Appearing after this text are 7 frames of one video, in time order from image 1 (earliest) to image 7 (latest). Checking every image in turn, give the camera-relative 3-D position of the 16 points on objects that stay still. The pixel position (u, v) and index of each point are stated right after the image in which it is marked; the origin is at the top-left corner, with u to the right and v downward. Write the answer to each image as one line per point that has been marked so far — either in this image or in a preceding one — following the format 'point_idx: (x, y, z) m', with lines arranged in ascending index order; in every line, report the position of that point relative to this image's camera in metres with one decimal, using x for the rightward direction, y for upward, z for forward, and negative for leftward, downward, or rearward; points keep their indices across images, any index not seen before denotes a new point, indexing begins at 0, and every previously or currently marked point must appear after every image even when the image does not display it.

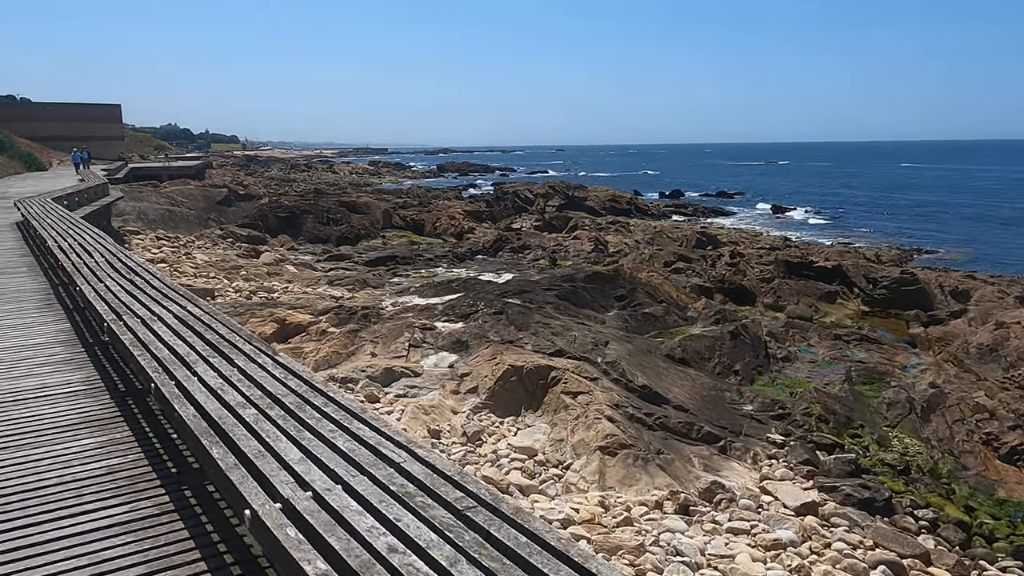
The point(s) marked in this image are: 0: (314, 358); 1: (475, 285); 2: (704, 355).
0: (-3.0, -1.1, +11.7) m
1: (-0.8, +0.1, +17.7) m
2: (+3.6, -1.3, +14.5) m
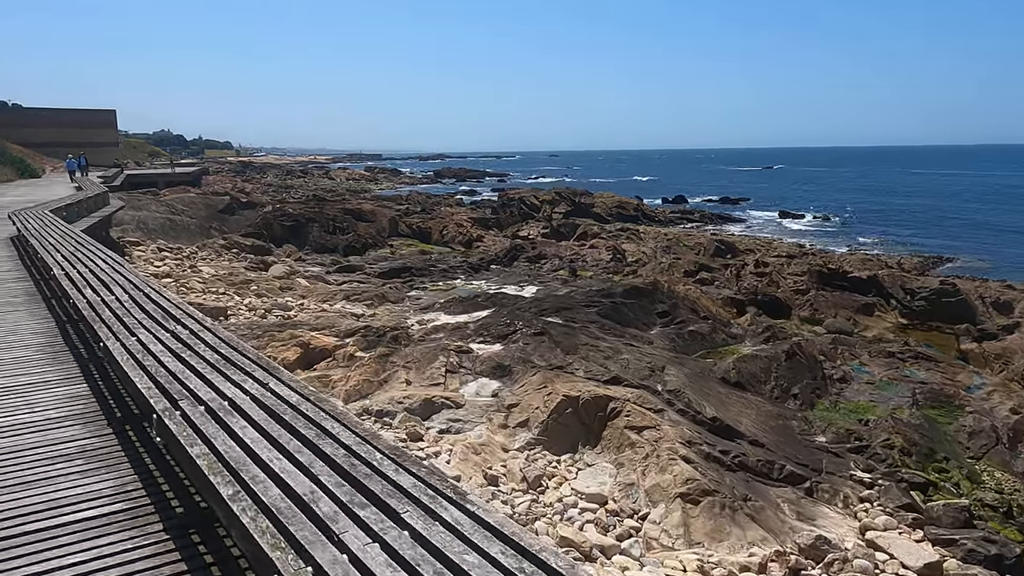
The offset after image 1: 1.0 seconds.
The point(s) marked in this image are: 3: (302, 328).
0: (-2.3, -1.3, +10.5) m
1: (-0.2, -0.3, +16.5) m
2: (+4.3, -1.6, +13.4) m
3: (-3.5, -0.7, +12.7) m
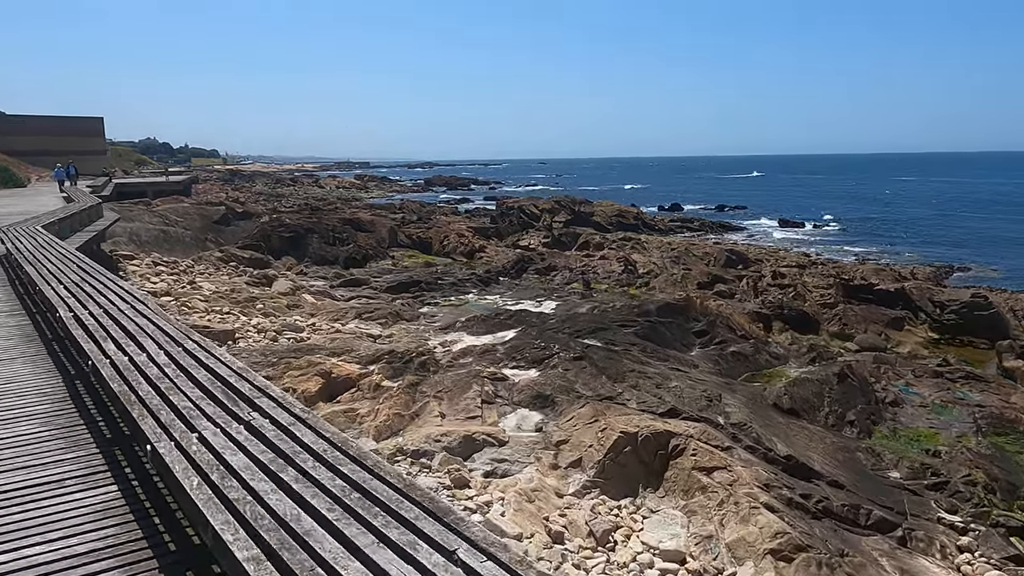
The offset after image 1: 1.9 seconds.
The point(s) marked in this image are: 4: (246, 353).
0: (-1.7, -1.6, +9.4) m
1: (+0.3, -0.6, +15.5) m
2: (+4.8, -1.9, +12.4) m
3: (-2.9, -1.0, +11.6) m
4: (-3.9, -0.9, +11.2) m
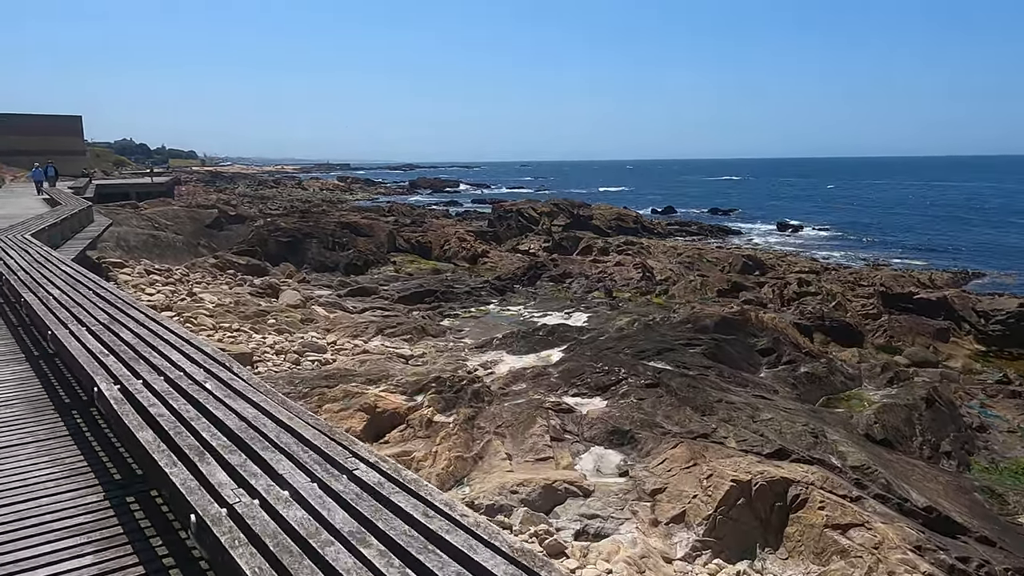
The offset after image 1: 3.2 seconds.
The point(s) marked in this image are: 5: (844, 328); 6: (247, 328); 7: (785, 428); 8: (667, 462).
0: (-0.8, -1.9, +7.9) m
1: (+1.1, -0.8, +14.0) m
2: (+5.6, -2.1, +11.1) m
3: (-2.1, -1.2, +10.1) m
4: (-3.0, -1.2, +9.6) m
5: (+8.1, -0.9, +18.8) m
6: (-4.4, -0.7, +12.8) m
7: (+3.2, -1.6, +9.0) m
8: (+1.6, -1.9, +8.3) m
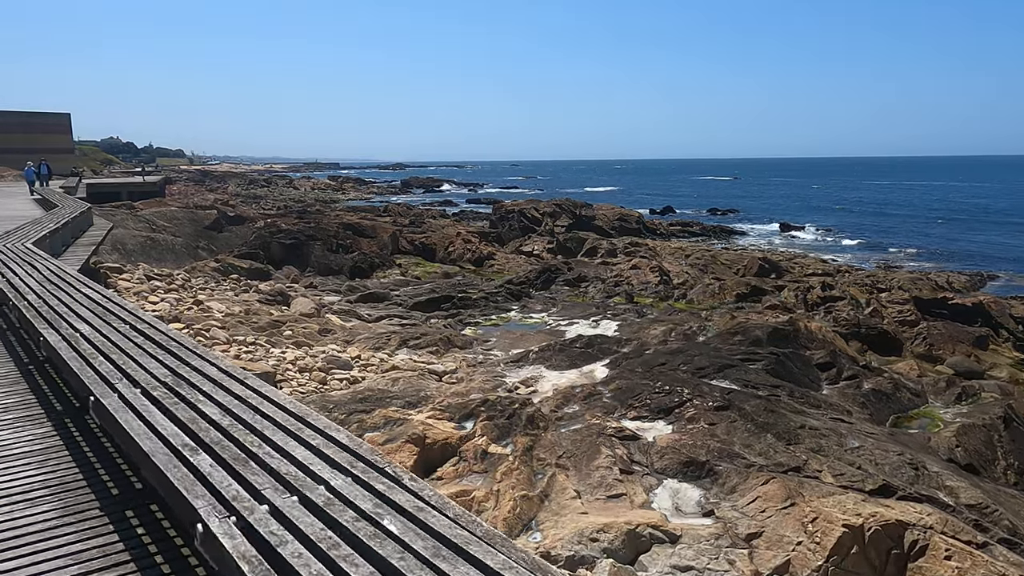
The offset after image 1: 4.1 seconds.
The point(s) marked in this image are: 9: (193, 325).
0: (-0.1, -2.0, +6.9) m
1: (+1.6, -1.0, +13.0) m
2: (+6.3, -2.2, +10.2) m
3: (-1.4, -1.4, +9.1) m
4: (-2.4, -1.3, +8.6) m
5: (+8.6, -1.1, +17.9) m
6: (-3.8, -0.8, +11.8) m
7: (+3.9, -1.8, +8.1) m
8: (+2.3, -2.0, +7.3) m
9: (-5.0, -0.6, +12.2) m
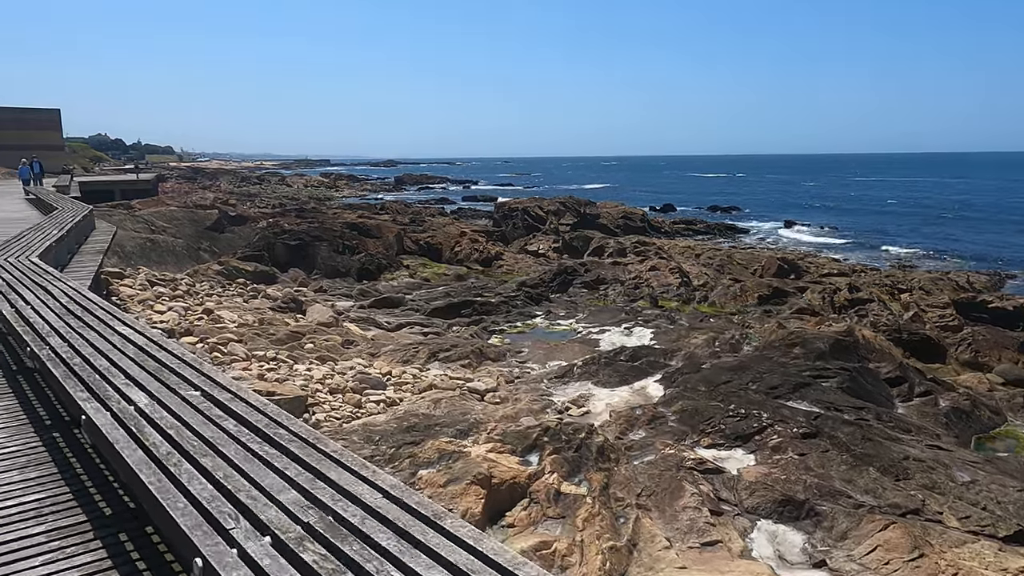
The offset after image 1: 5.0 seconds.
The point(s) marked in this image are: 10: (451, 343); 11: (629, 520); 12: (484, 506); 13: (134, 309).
0: (+0.6, -2.2, +6.0) m
1: (+2.3, -1.1, +12.1) m
2: (+6.9, -2.4, +9.3) m
3: (-0.8, -1.5, +8.1) m
4: (-1.7, -1.5, +7.6) m
5: (+9.2, -1.2, +17.0) m
6: (-3.2, -1.0, +10.8) m
7: (+4.5, -1.9, +7.2) m
8: (+3.0, -2.2, +6.4) m
9: (-4.4, -0.7, +11.2) m
10: (-1.1, -1.0, +13.5) m
11: (+1.0, -2.0, +6.7) m
12: (-0.2, -1.8, +6.4) m
13: (-6.4, -0.3, +13.0) m
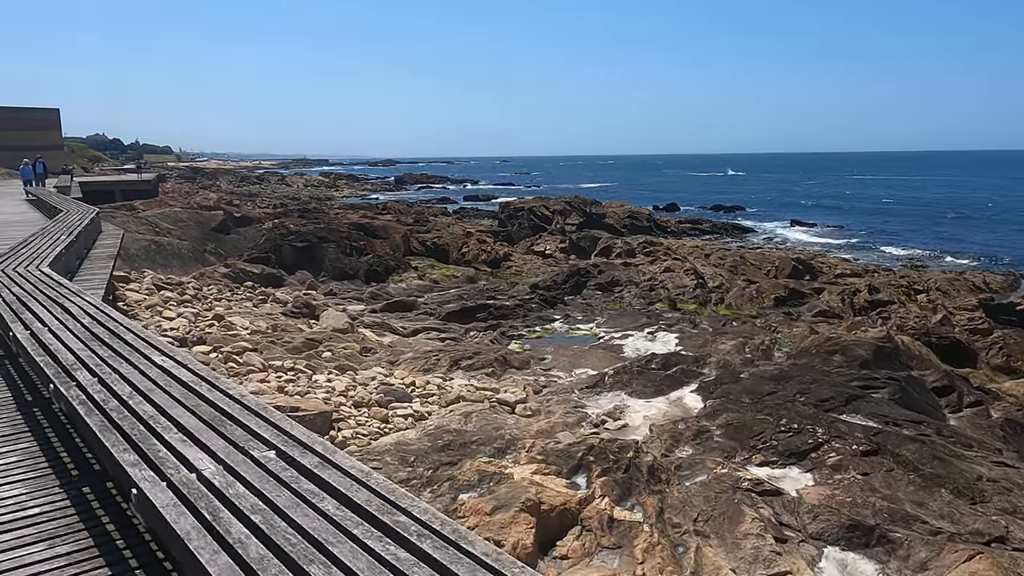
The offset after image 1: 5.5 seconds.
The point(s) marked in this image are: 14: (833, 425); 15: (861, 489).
0: (+1.0, -2.2, +5.4) m
1: (+2.7, -1.2, +11.6) m
2: (+7.3, -2.4, +8.8) m
3: (-0.4, -1.6, +7.6) m
4: (-1.3, -1.6, +7.1) m
5: (+9.6, -1.2, +16.5) m
6: (-2.8, -1.1, +10.3) m
7: (+4.9, -2.0, +6.7) m
8: (+3.4, -2.2, +5.9) m
9: (-4.0, -0.8, +10.6) m
10: (-0.7, -1.0, +13.0) m
11: (+1.4, -2.1, +6.2) m
12: (+0.2, -1.9, +5.9) m
13: (-6.0, -0.4, +12.4) m
14: (+3.4, -1.5, +8.3) m
15: (+3.2, -1.8, +7.2) m
